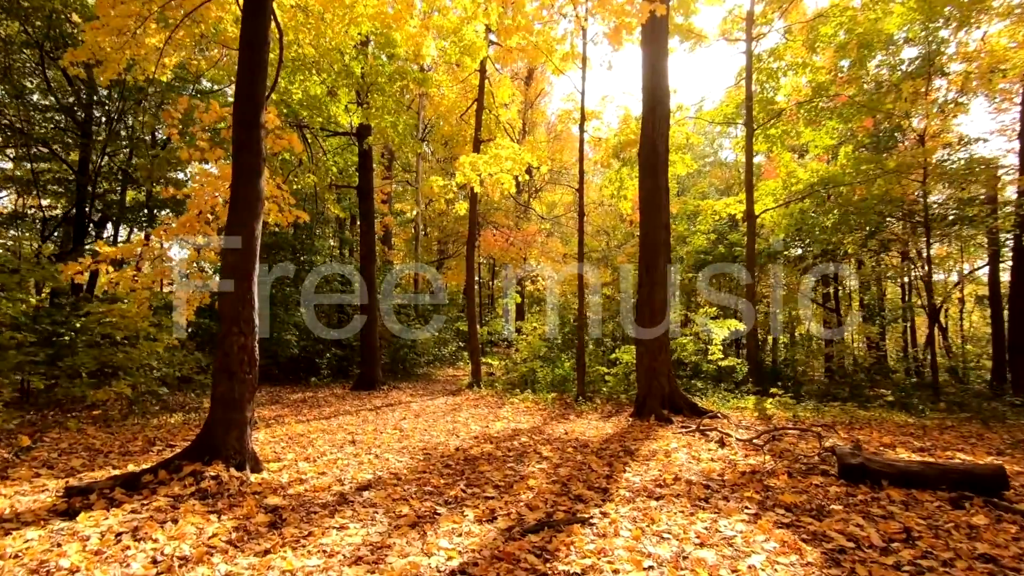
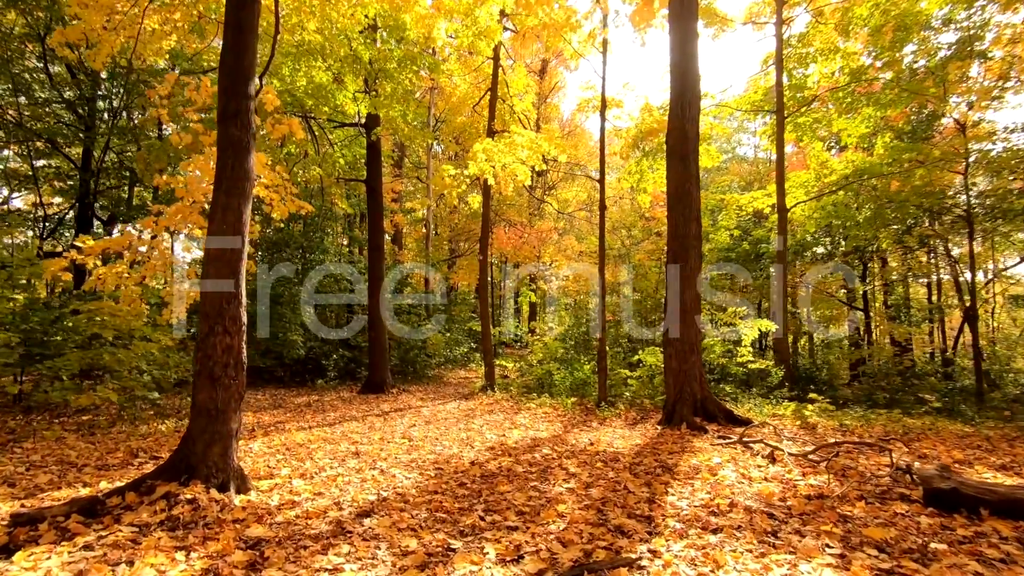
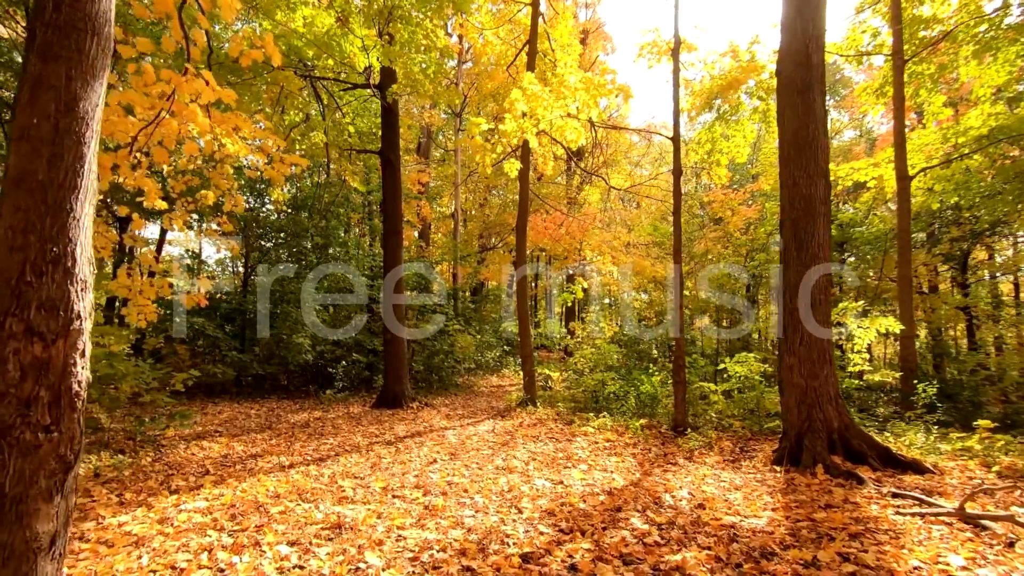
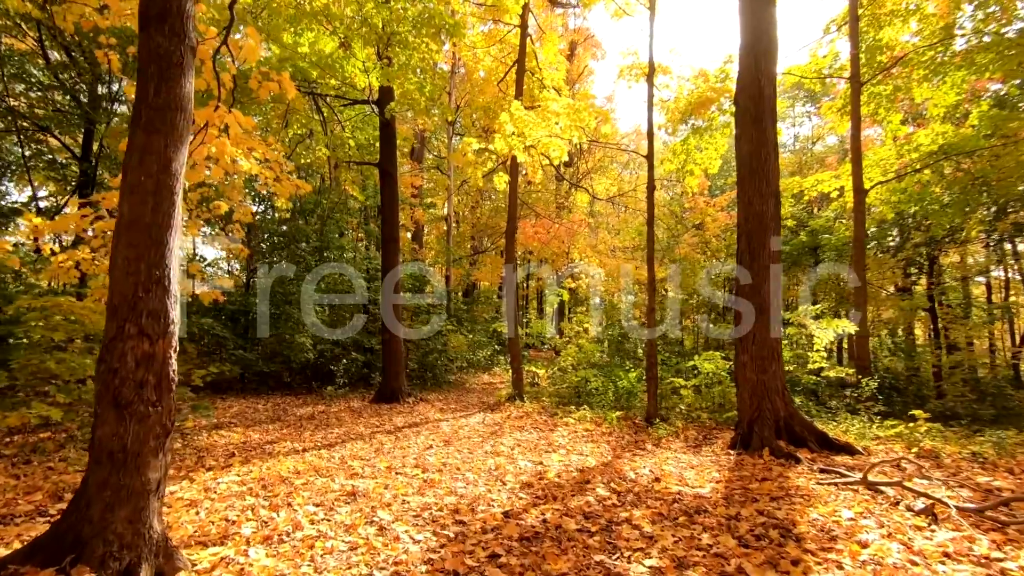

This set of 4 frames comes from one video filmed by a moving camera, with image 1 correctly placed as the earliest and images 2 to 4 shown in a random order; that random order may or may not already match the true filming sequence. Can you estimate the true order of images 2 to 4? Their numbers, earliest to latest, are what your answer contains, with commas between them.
2, 4, 3
